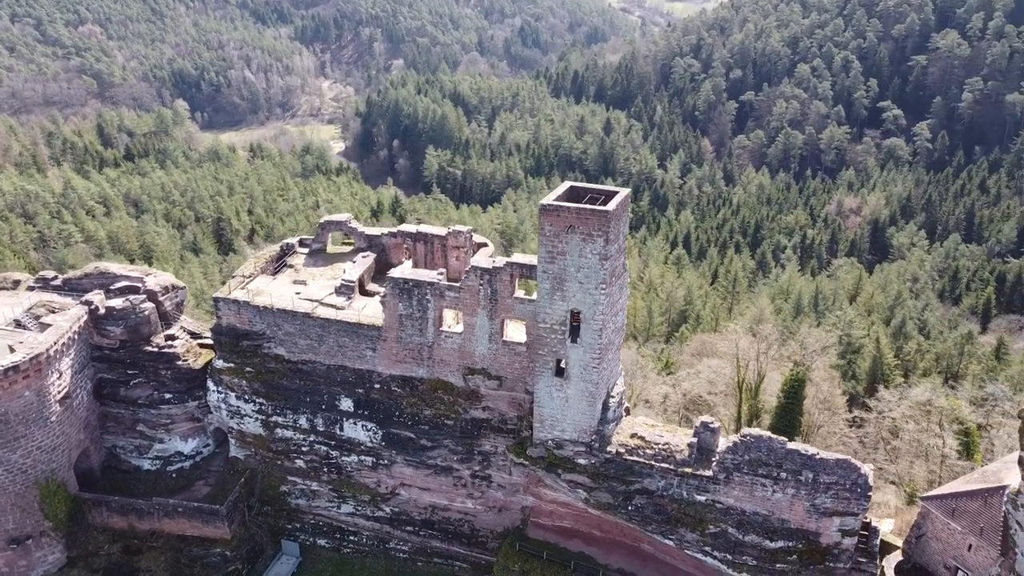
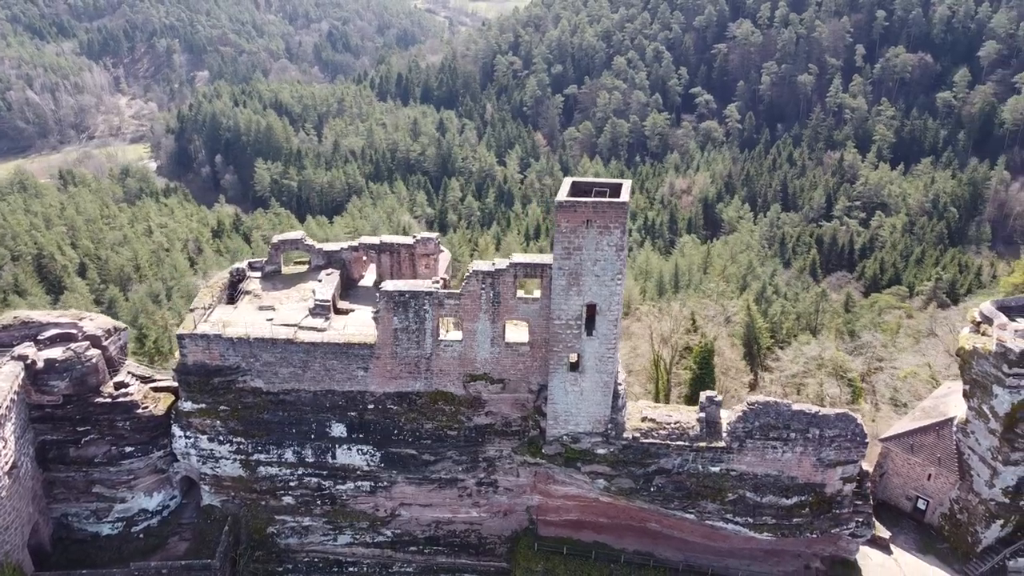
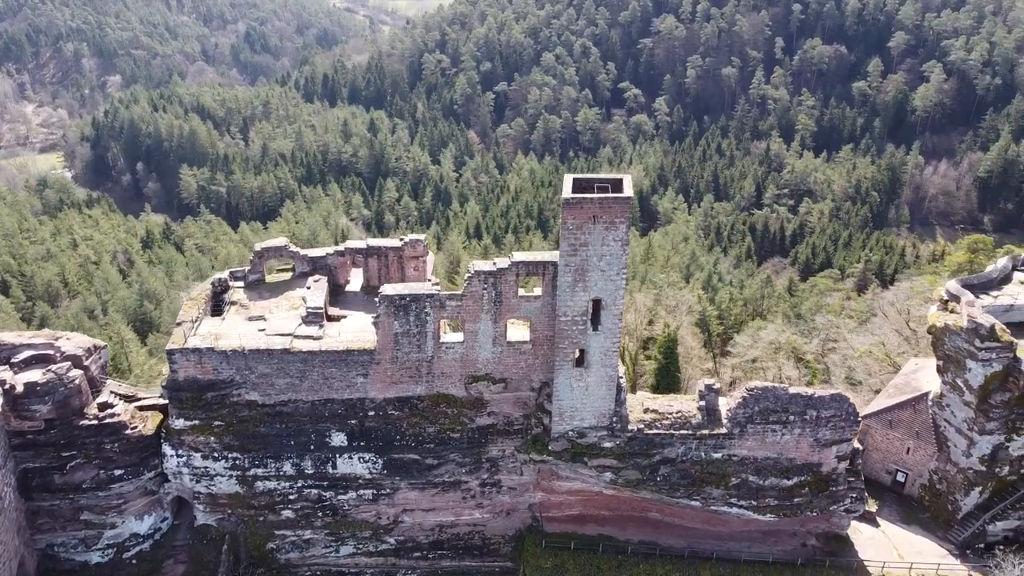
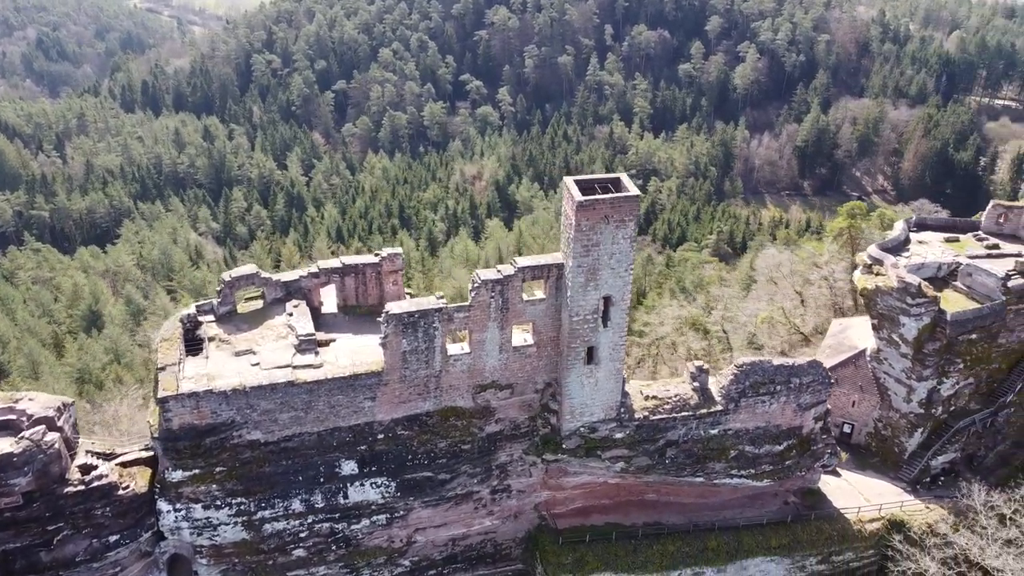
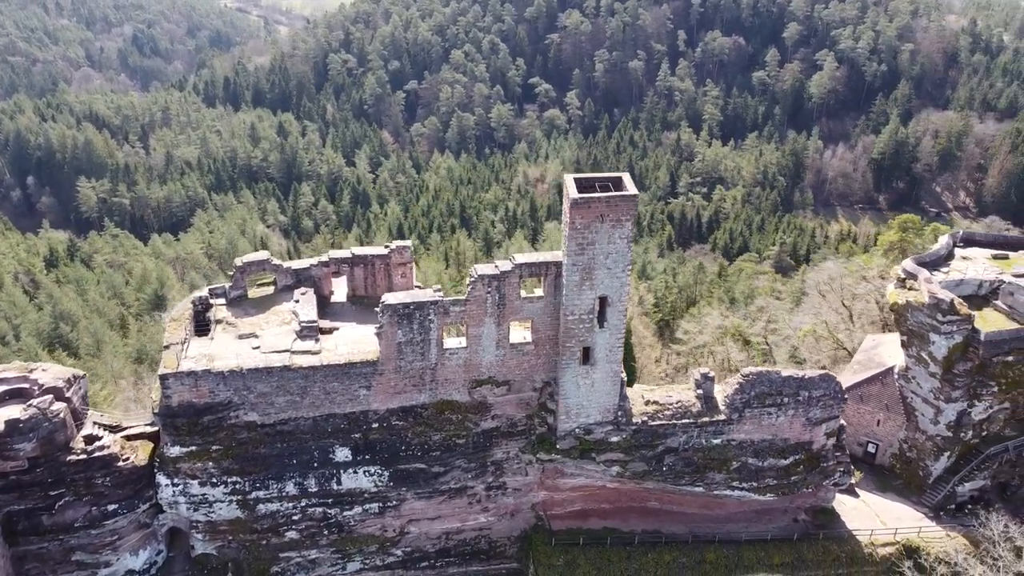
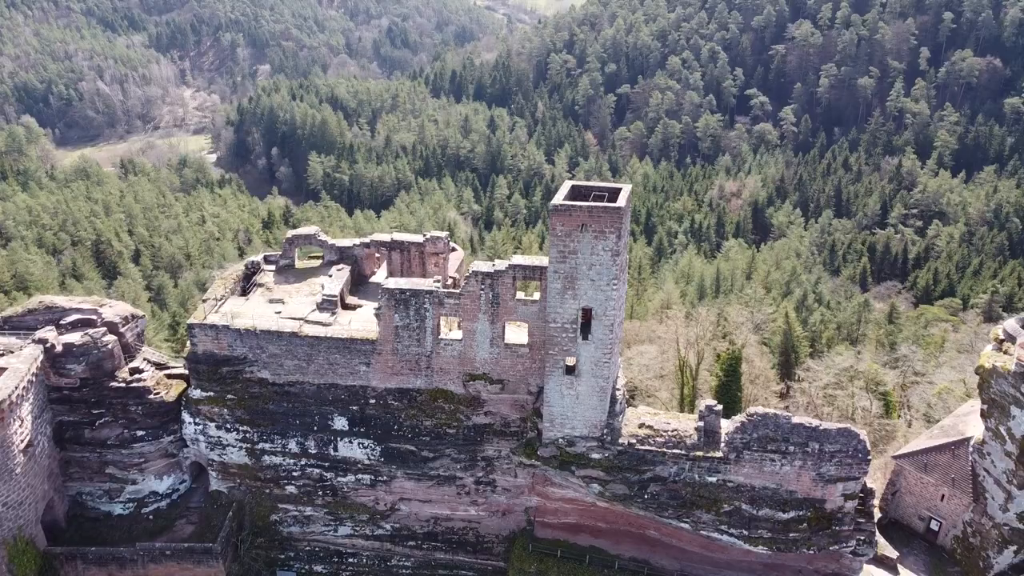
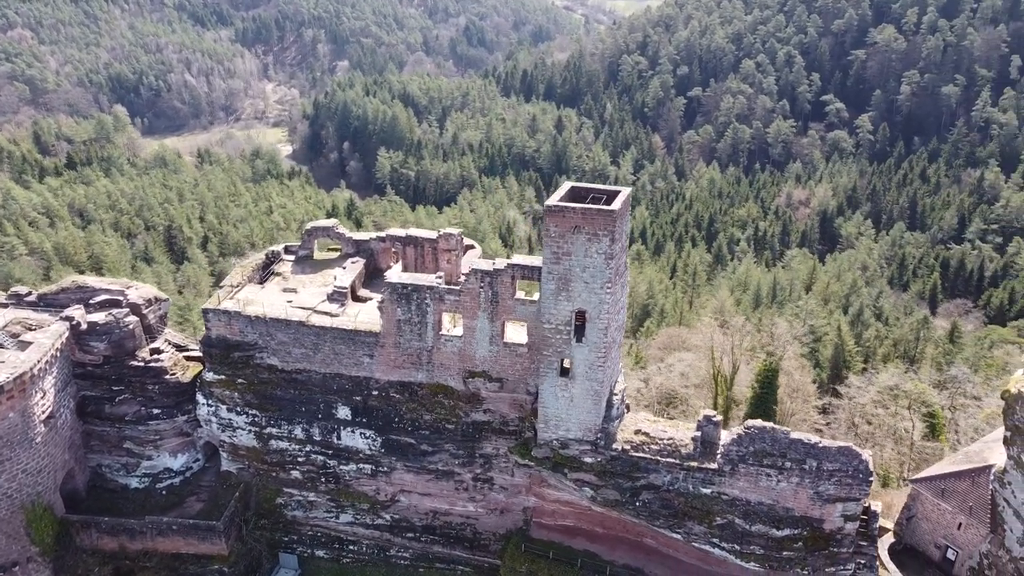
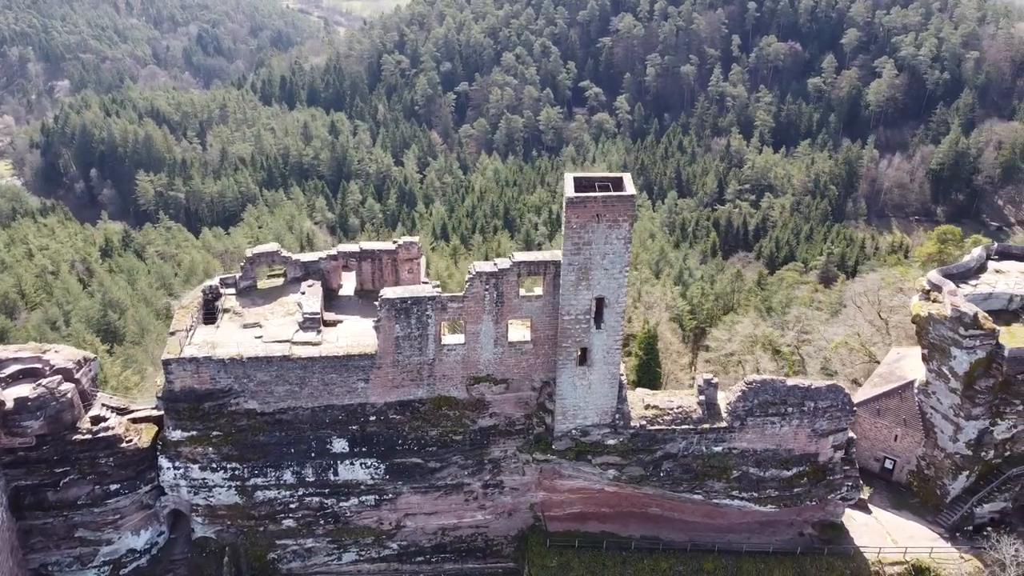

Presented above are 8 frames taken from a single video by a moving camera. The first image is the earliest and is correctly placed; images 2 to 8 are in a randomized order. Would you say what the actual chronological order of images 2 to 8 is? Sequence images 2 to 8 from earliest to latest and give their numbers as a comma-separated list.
7, 6, 2, 3, 8, 5, 4
